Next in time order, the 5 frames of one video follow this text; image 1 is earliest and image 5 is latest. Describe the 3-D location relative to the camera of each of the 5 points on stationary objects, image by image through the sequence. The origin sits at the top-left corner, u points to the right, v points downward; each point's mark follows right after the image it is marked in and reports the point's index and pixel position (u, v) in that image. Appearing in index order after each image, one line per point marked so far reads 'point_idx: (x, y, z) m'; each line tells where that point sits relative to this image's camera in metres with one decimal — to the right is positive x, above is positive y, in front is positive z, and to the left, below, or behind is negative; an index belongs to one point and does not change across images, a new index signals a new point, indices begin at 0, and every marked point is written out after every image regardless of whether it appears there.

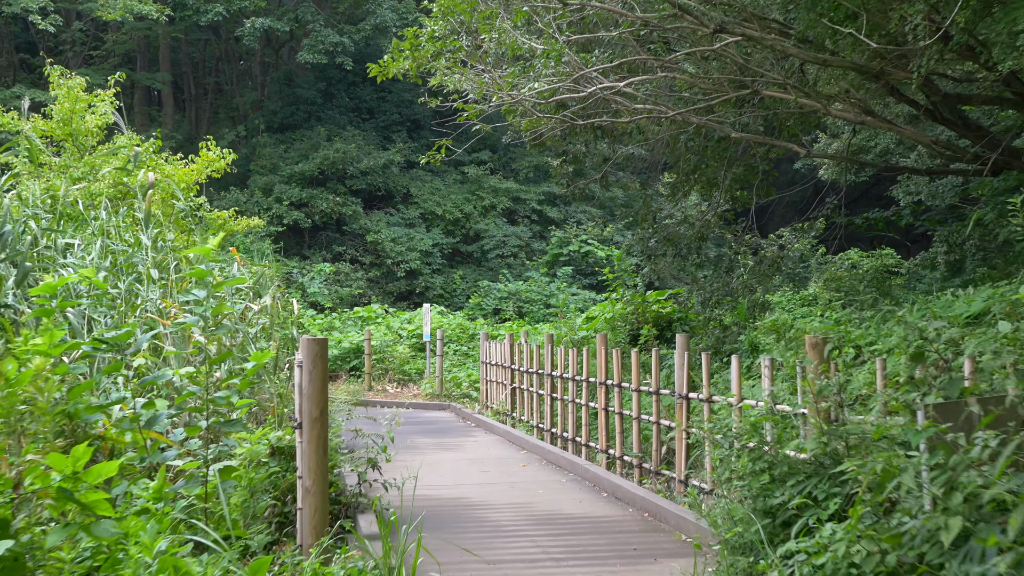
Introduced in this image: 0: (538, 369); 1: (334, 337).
0: (+0.2, -0.5, +7.4) m
1: (-2.1, -0.6, +14.2) m
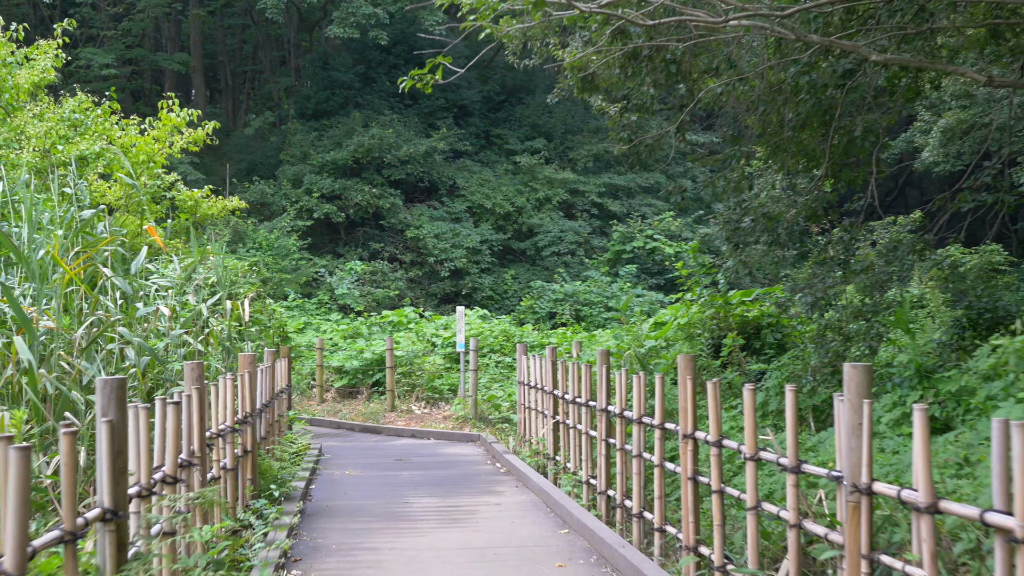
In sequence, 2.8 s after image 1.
0: (+0.3, -0.5, +5.2) m
1: (-1.6, -0.6, +12.1) m
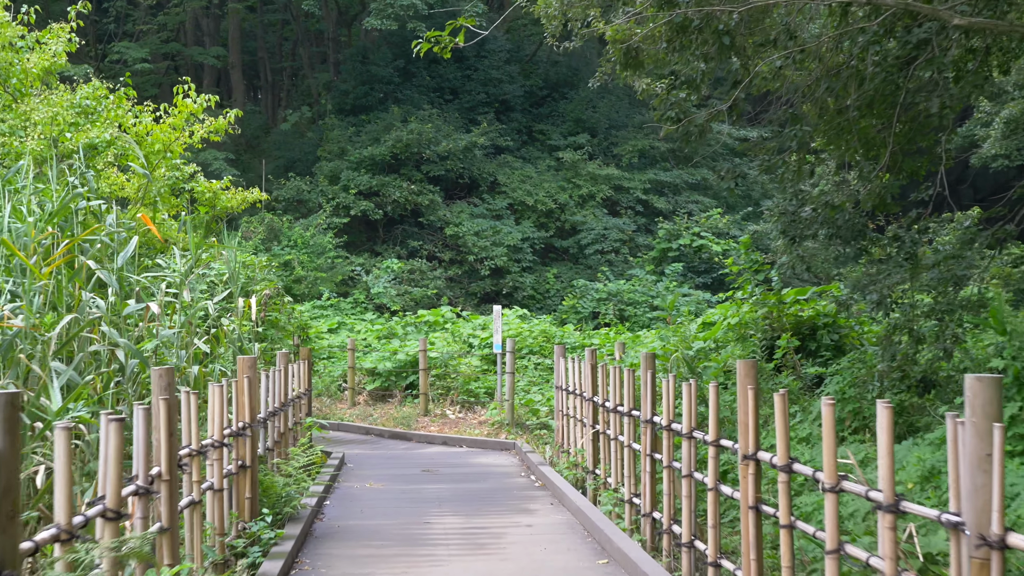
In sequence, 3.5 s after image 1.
0: (+0.5, -0.5, +4.6) m
1: (-1.2, -0.6, +11.6) m
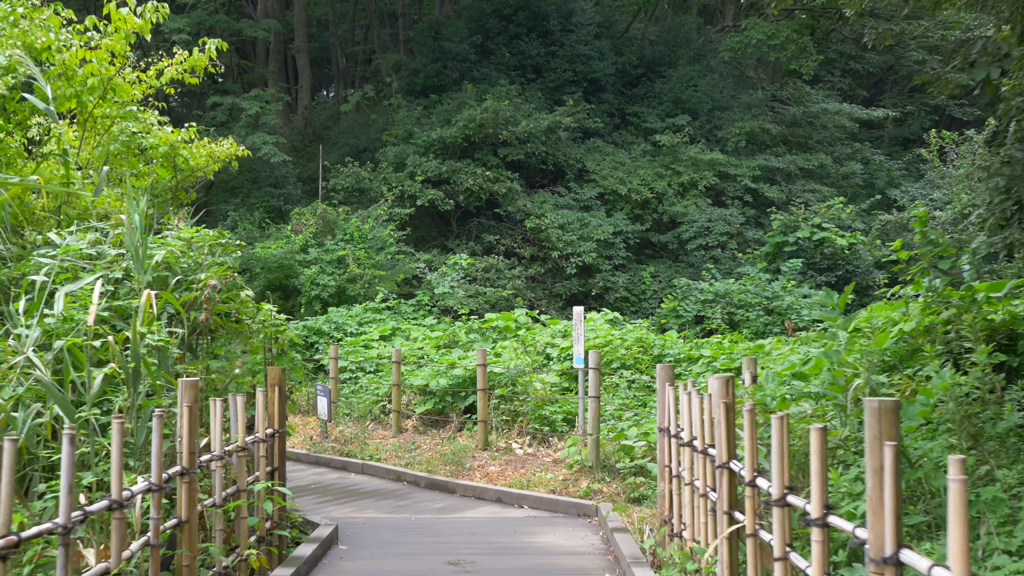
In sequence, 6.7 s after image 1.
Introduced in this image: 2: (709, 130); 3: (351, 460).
0: (+0.6, -0.4, +2.2) m
1: (-0.5, -0.5, +9.4) m
2: (+3.1, +2.5, +19.1) m
3: (-1.0, -1.0, +7.3) m
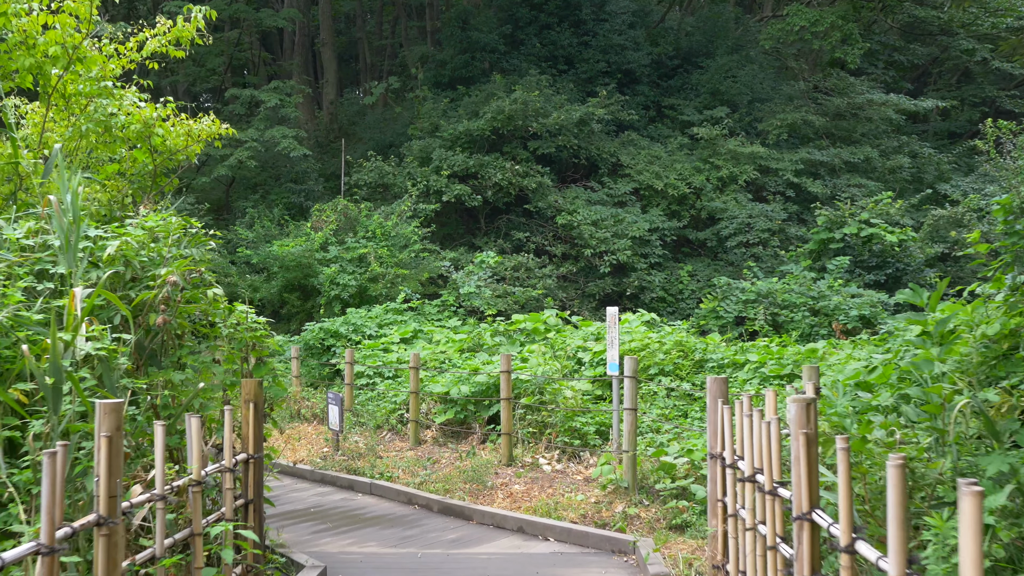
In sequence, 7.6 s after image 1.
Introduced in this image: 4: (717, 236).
0: (+0.6, -0.4, +1.5) m
1: (-0.3, -0.5, +8.6) m
2: (+3.6, +2.5, +18.3) m
3: (-0.8, -1.0, +6.6) m
4: (+2.7, +0.7, +16.3) m
